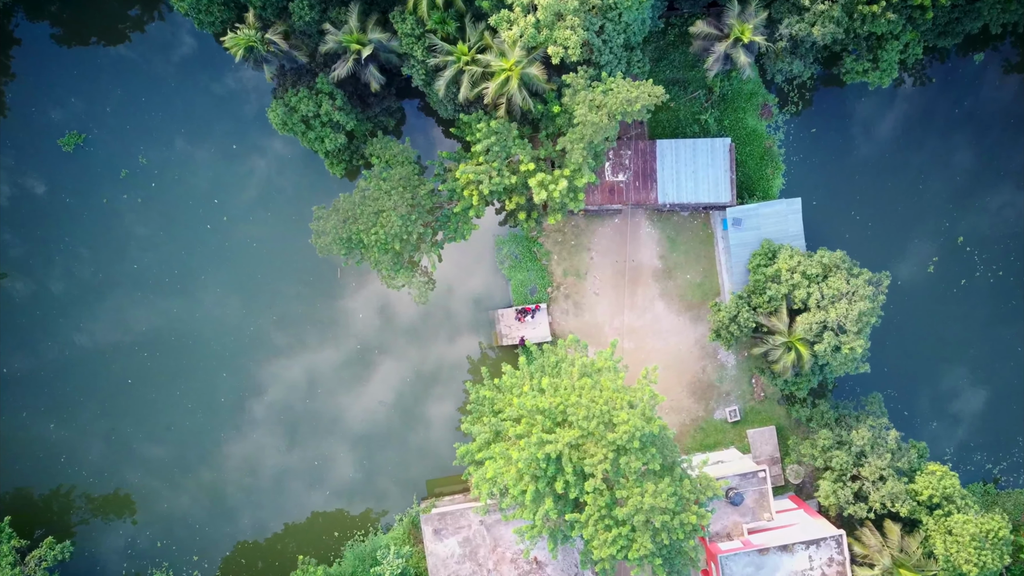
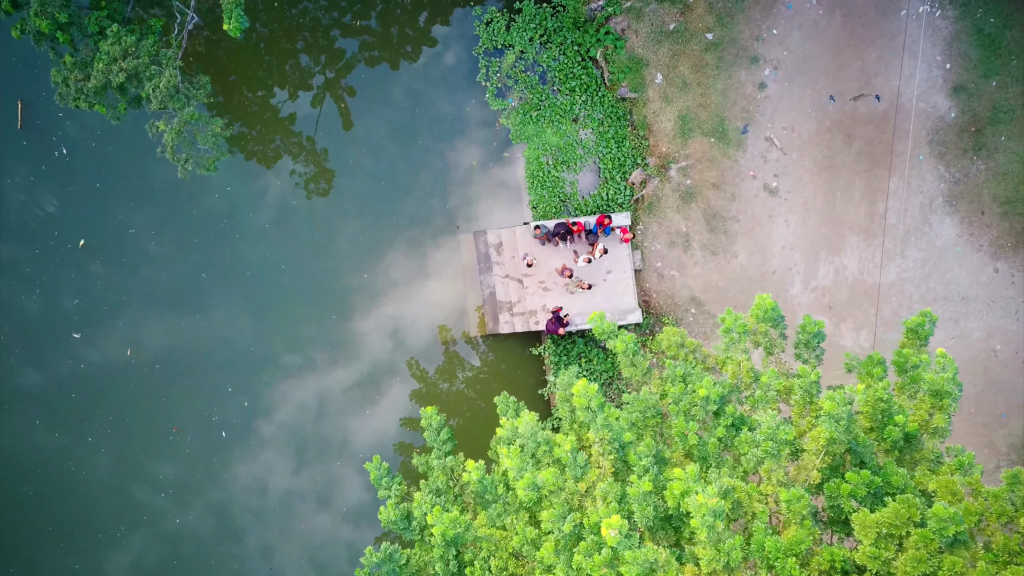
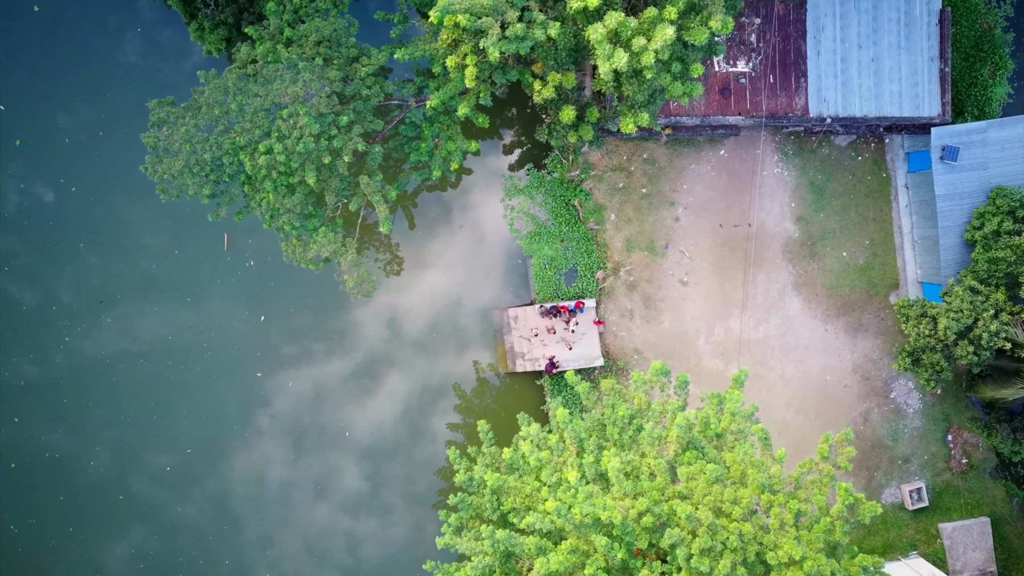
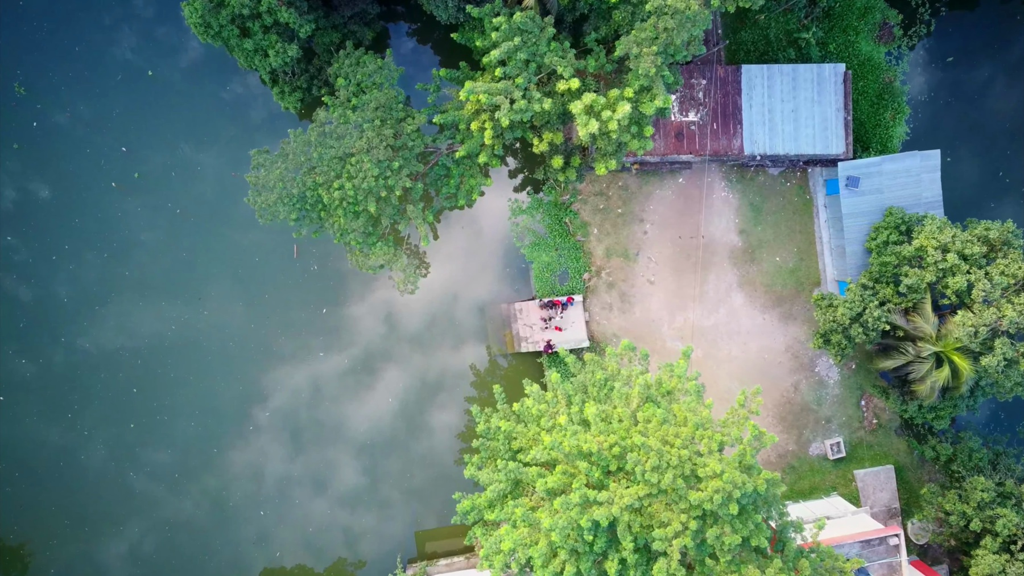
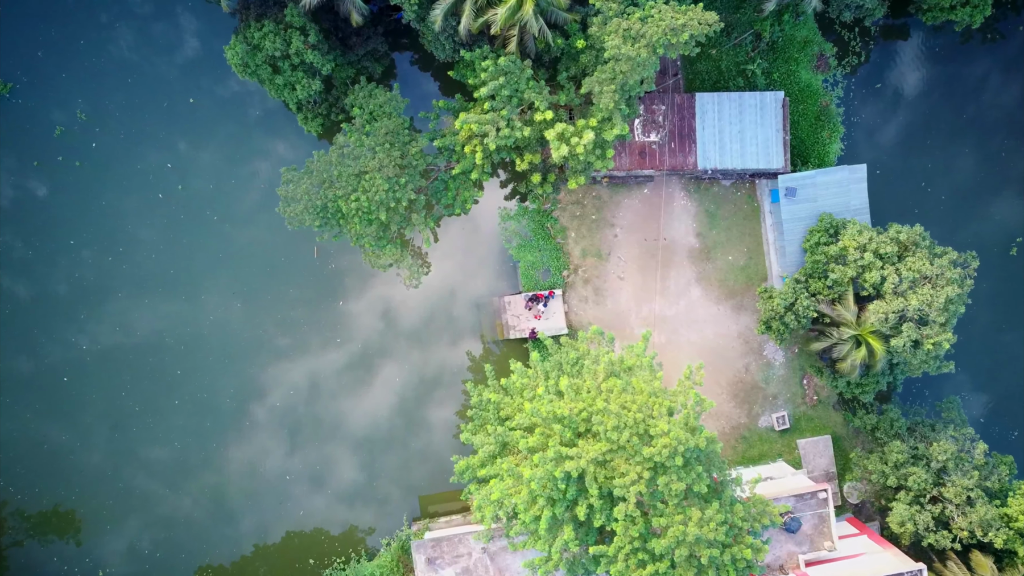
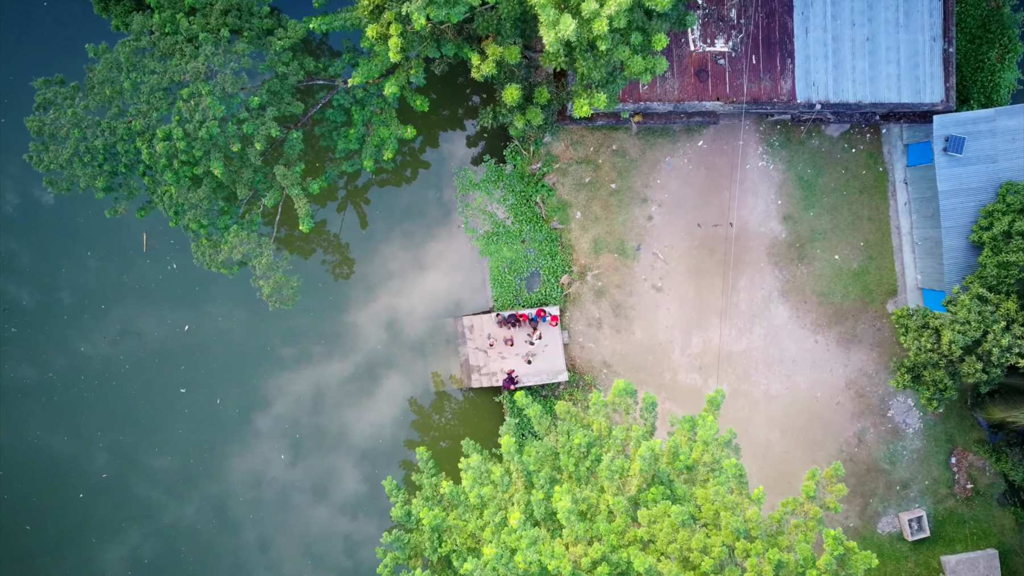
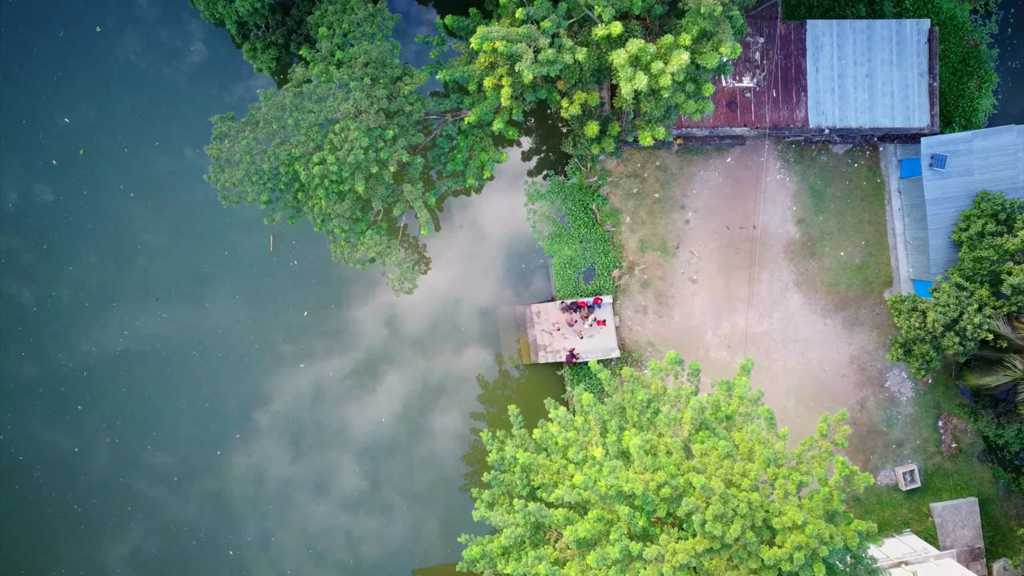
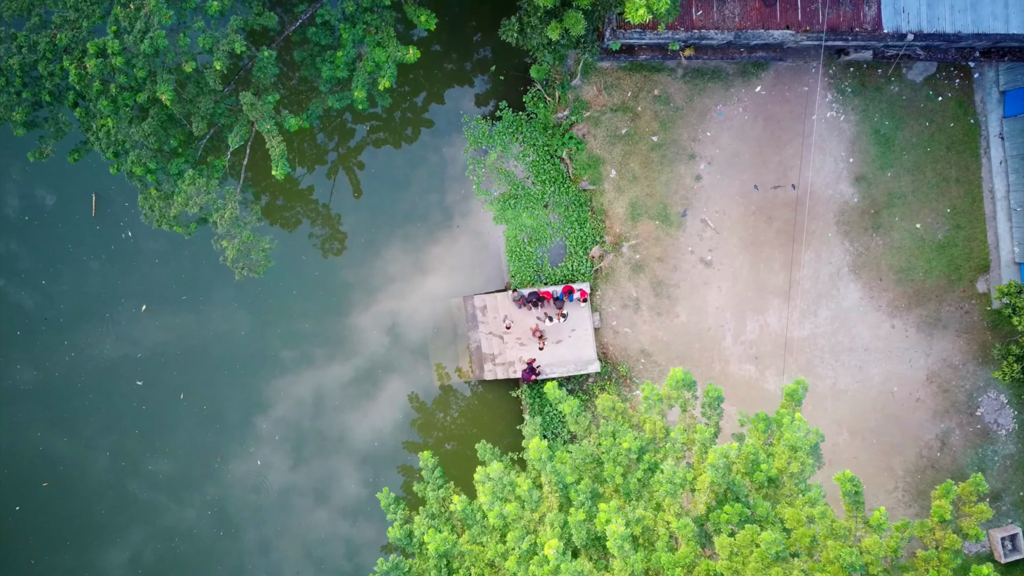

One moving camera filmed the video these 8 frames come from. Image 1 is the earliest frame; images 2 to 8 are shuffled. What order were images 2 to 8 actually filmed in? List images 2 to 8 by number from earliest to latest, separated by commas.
5, 4, 7, 3, 6, 8, 2
